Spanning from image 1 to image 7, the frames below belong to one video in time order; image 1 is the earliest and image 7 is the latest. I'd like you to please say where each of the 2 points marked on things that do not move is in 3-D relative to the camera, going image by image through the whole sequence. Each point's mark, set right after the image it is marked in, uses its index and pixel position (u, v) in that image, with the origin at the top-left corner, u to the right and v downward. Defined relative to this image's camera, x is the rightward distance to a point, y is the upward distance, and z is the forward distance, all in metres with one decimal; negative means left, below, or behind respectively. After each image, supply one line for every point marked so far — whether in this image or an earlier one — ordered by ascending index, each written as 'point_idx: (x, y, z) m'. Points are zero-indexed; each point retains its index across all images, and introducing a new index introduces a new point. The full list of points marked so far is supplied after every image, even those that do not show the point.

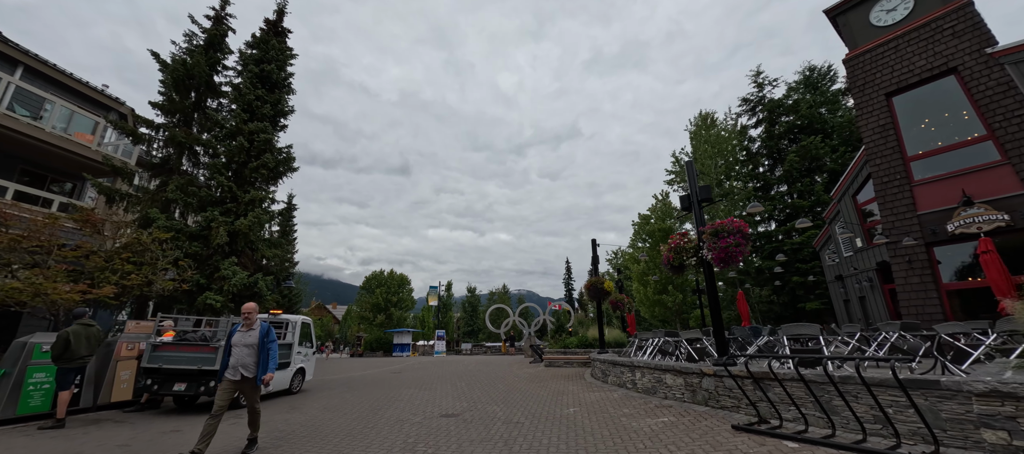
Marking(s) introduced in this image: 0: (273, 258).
0: (-7.9, -1.0, +12.4) m
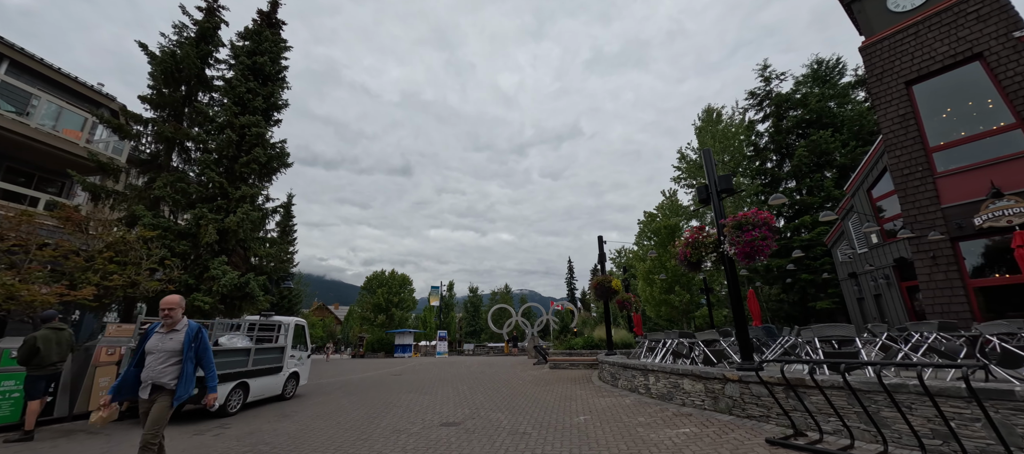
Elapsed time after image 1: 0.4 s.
0: (-7.8, -1.0, +11.9) m
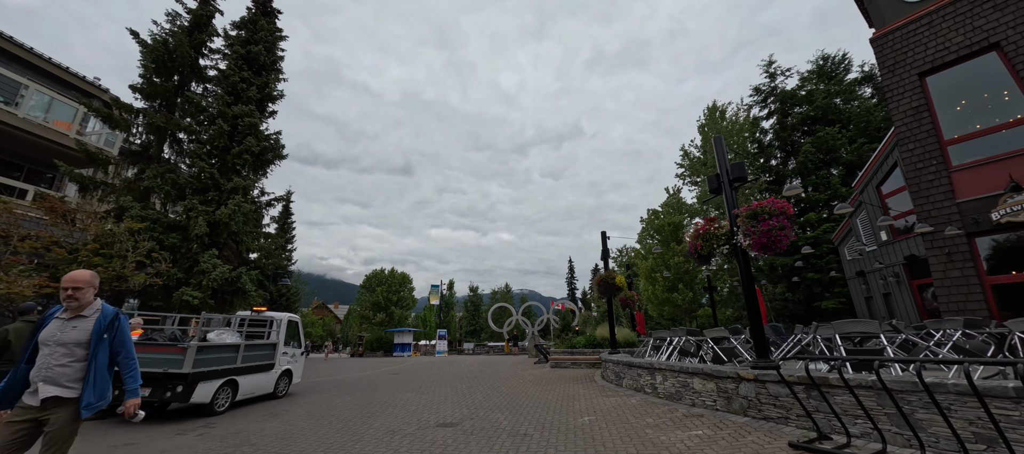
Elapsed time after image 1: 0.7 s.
0: (-7.8, -0.8, +11.5) m
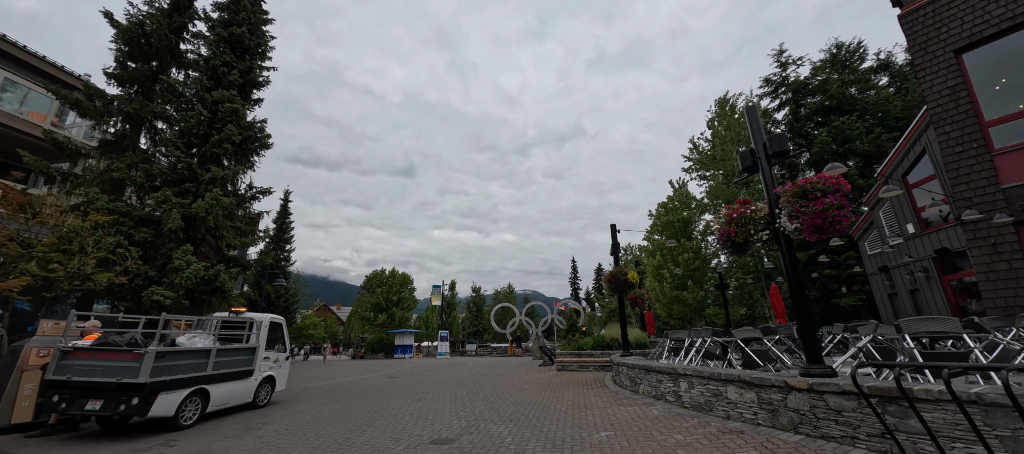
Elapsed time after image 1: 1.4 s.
0: (-7.7, -0.6, +10.7) m
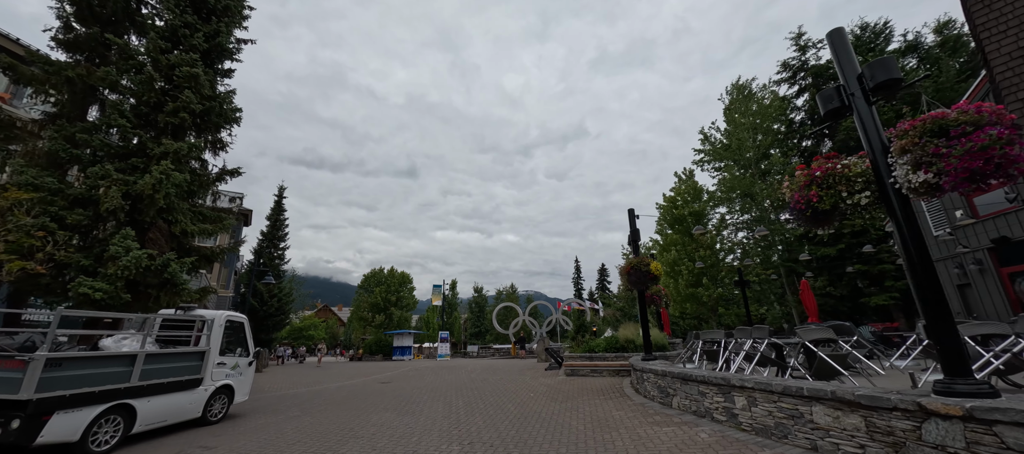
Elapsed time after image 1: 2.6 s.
0: (-7.6, -0.2, +9.2) m
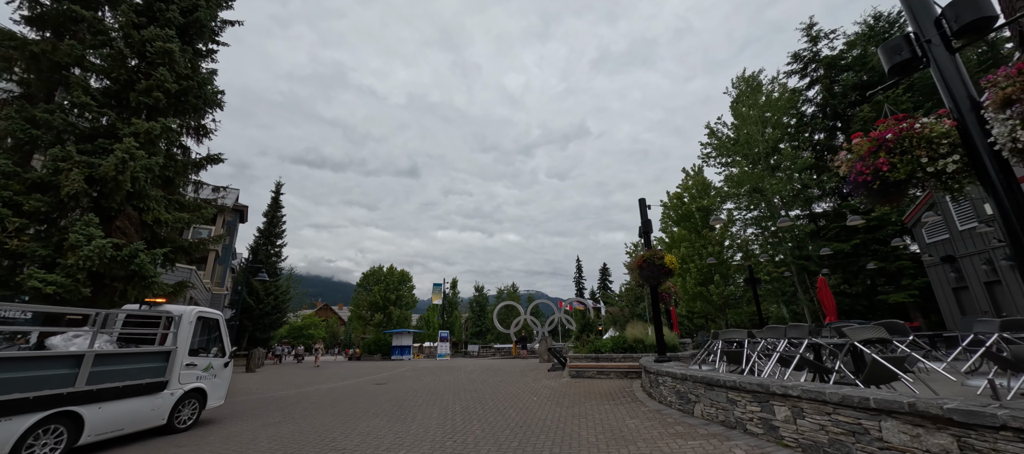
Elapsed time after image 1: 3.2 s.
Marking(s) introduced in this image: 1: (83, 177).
0: (-7.5, 0.0, +8.5) m
1: (-8.0, +0.9, +7.0) m
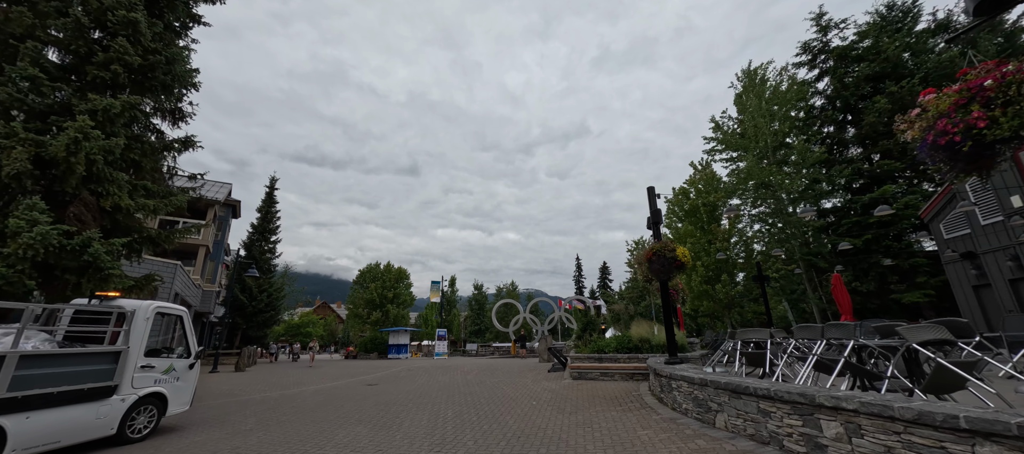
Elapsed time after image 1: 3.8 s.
0: (-7.6, +0.3, +7.8) m
1: (-8.0, +1.2, +6.2) m
